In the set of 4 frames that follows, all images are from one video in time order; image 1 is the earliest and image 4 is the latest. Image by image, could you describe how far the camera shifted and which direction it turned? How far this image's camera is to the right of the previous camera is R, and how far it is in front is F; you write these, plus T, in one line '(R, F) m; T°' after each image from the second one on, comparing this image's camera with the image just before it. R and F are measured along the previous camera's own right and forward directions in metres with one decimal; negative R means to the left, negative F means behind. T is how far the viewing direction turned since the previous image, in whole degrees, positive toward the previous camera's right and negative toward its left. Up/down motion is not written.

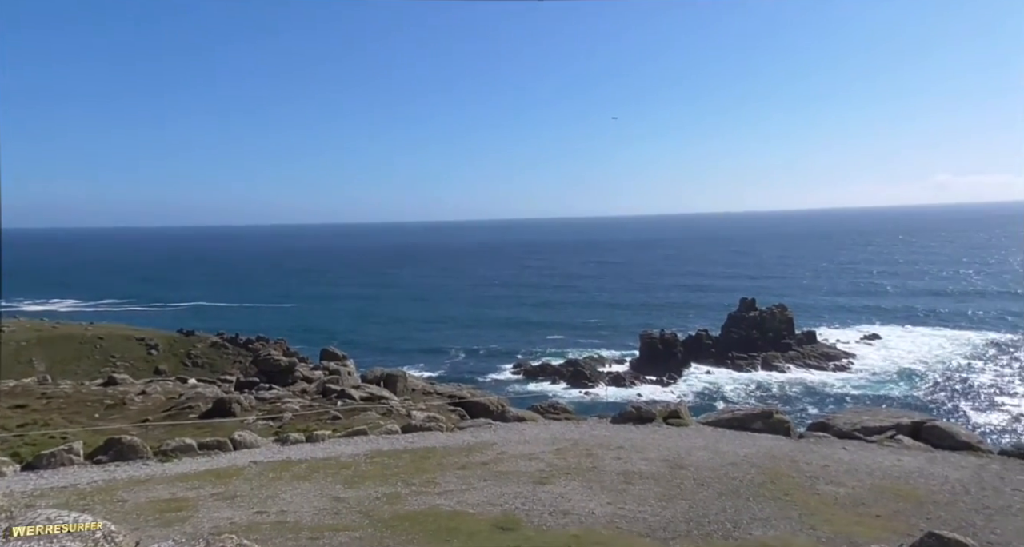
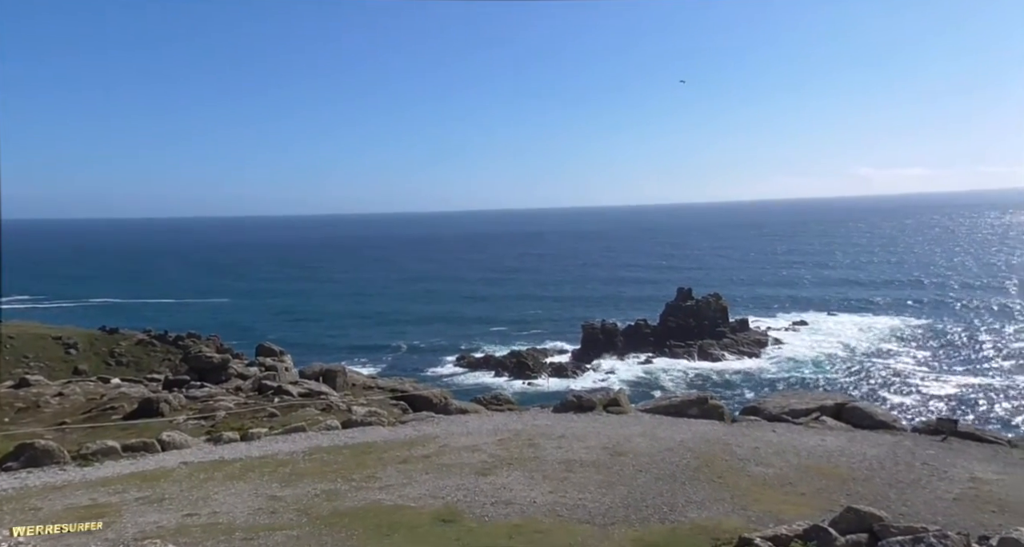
(+1.1, -0.2) m; +2°
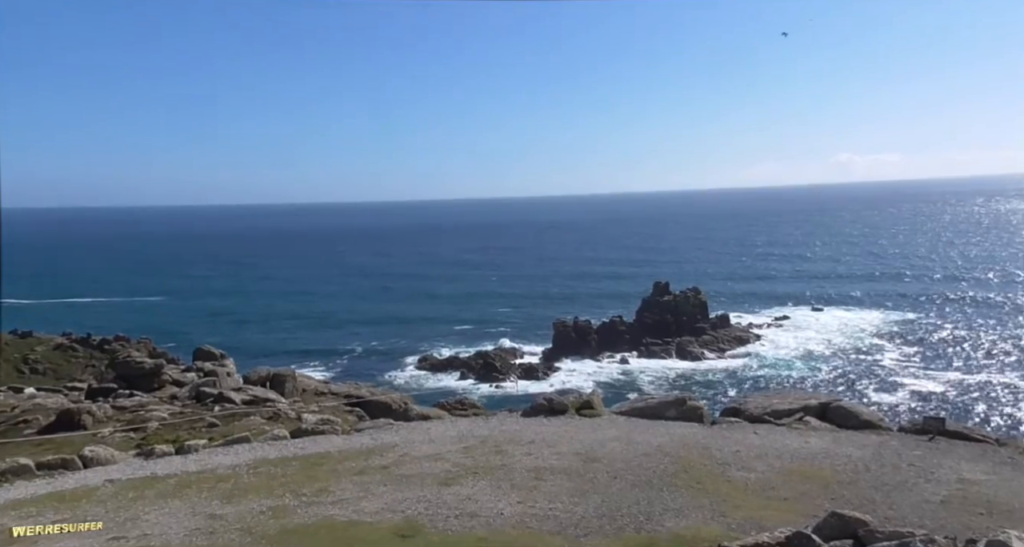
(+0.4, +2.4) m; +2°
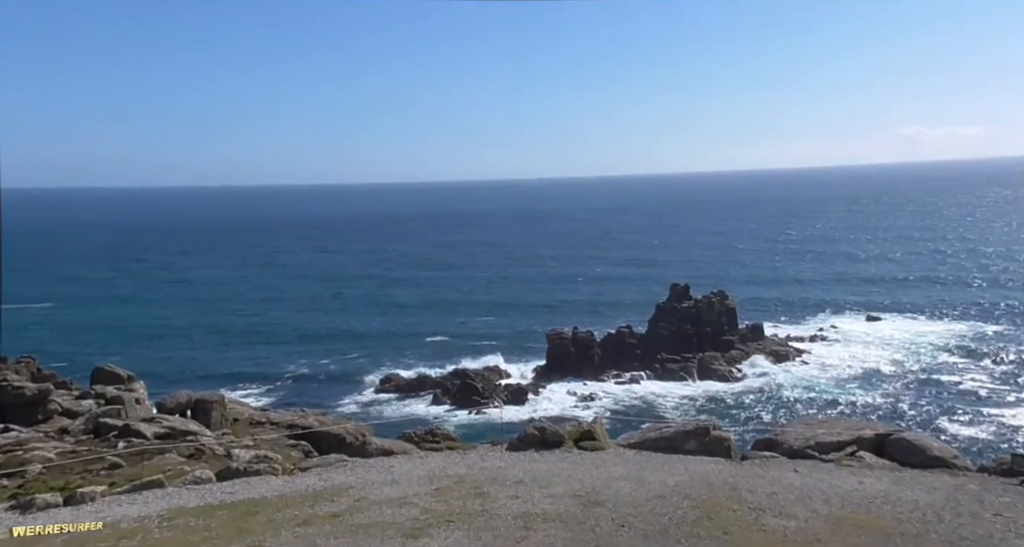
(+0.9, +6.1) m; -1°
